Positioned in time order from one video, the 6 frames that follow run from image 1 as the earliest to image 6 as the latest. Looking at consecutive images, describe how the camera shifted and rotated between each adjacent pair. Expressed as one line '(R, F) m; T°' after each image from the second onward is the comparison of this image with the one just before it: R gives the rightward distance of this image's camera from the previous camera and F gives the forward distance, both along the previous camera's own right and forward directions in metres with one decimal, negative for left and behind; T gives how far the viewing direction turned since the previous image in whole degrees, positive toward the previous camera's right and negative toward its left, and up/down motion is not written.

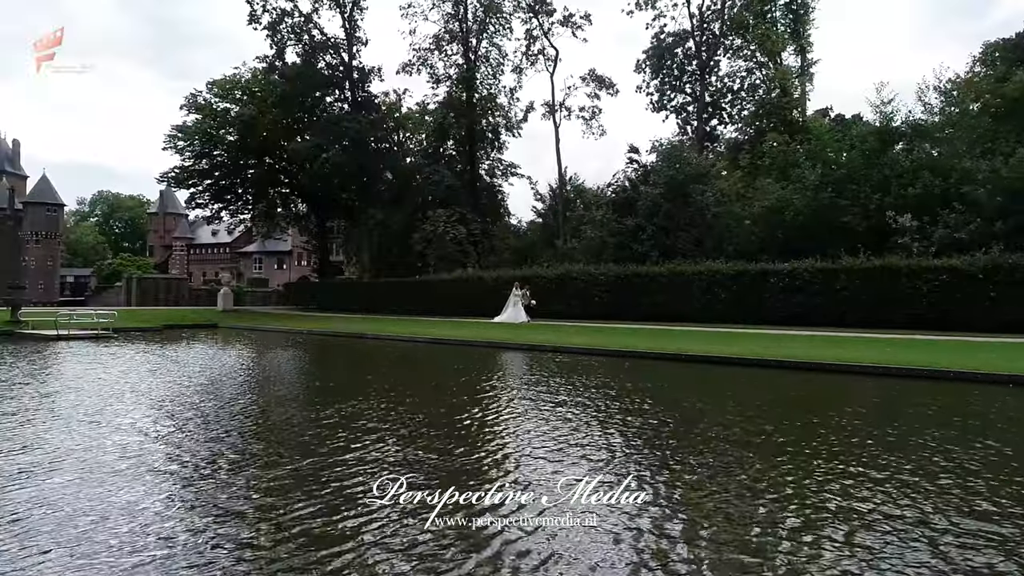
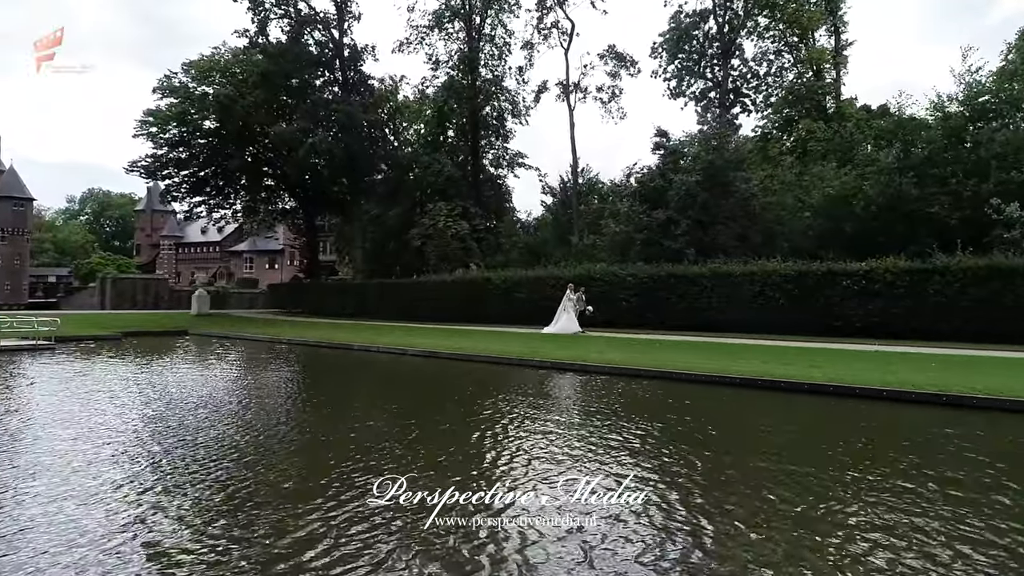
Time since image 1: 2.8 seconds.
(-0.6, +4.6) m; 0°
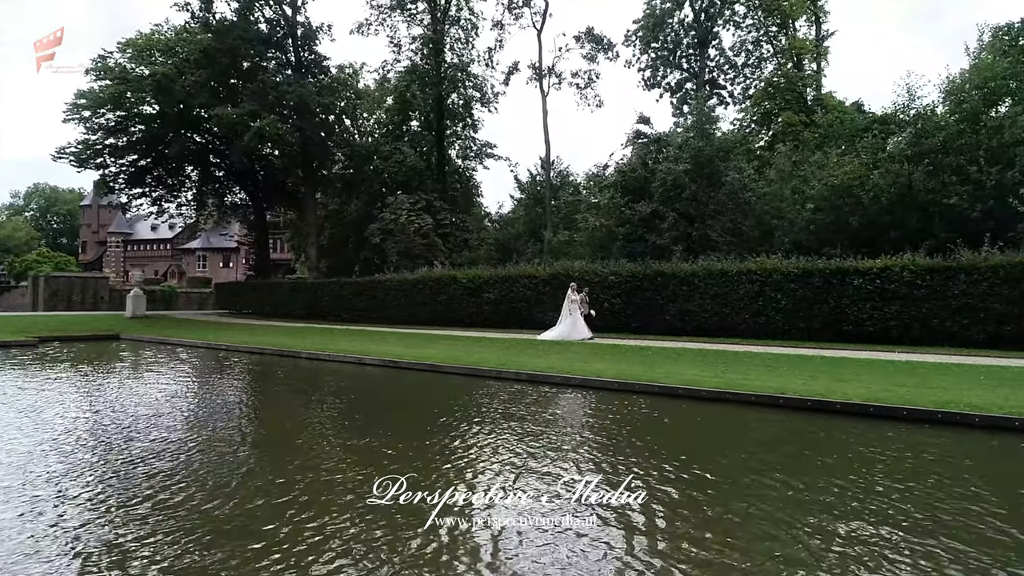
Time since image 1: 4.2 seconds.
(-0.2, +2.9) m; +3°
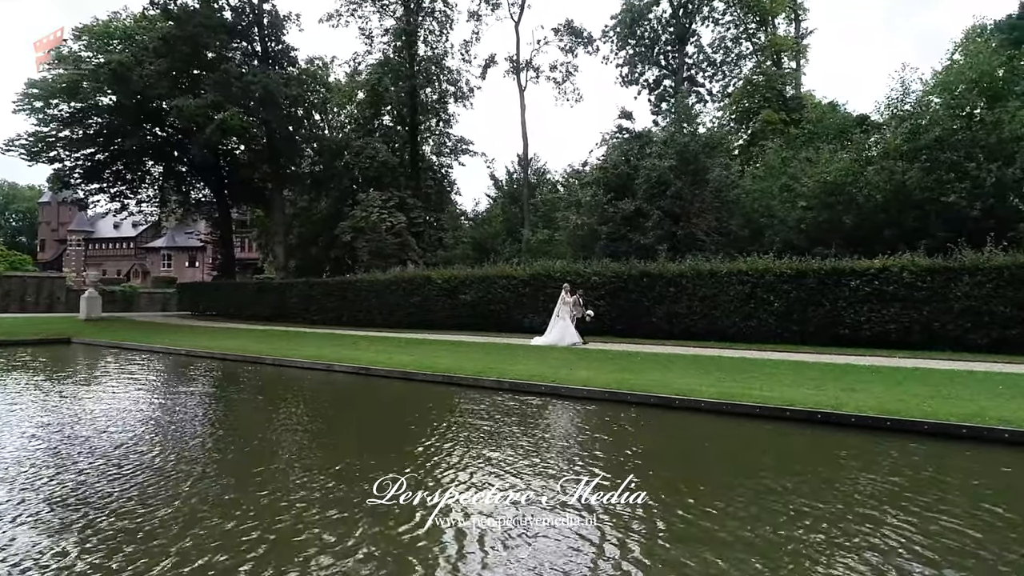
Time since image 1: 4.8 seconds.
(-0.2, +1.3) m; +2°
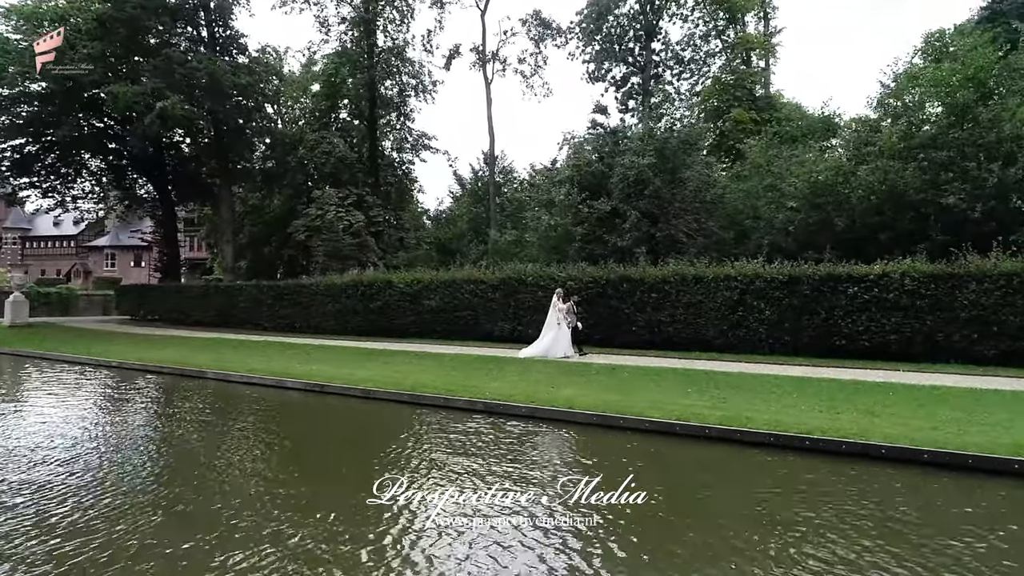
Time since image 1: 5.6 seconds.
(-0.3, +1.8) m; +3°
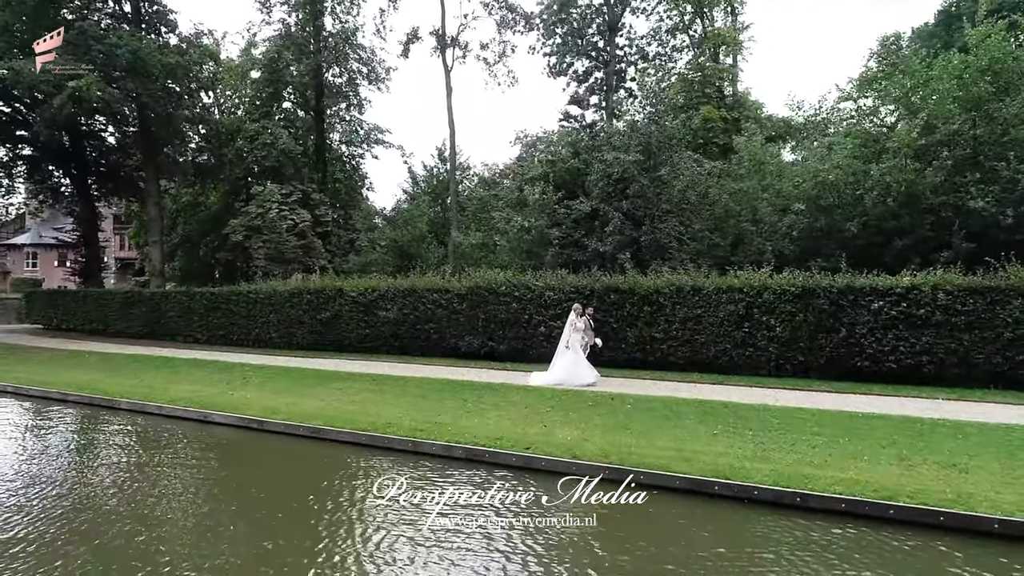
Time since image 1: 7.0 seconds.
(-0.6, +2.7) m; +4°
